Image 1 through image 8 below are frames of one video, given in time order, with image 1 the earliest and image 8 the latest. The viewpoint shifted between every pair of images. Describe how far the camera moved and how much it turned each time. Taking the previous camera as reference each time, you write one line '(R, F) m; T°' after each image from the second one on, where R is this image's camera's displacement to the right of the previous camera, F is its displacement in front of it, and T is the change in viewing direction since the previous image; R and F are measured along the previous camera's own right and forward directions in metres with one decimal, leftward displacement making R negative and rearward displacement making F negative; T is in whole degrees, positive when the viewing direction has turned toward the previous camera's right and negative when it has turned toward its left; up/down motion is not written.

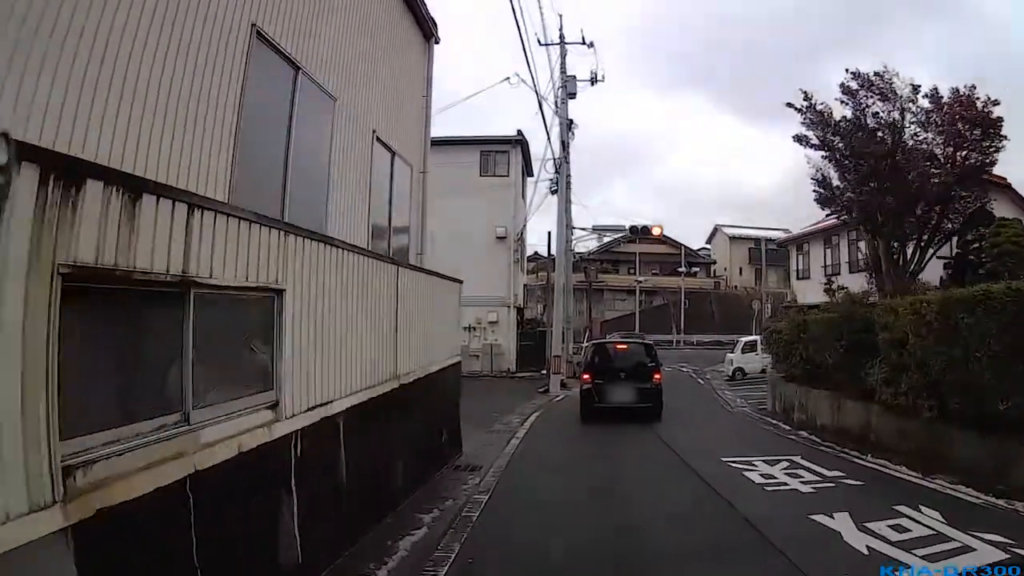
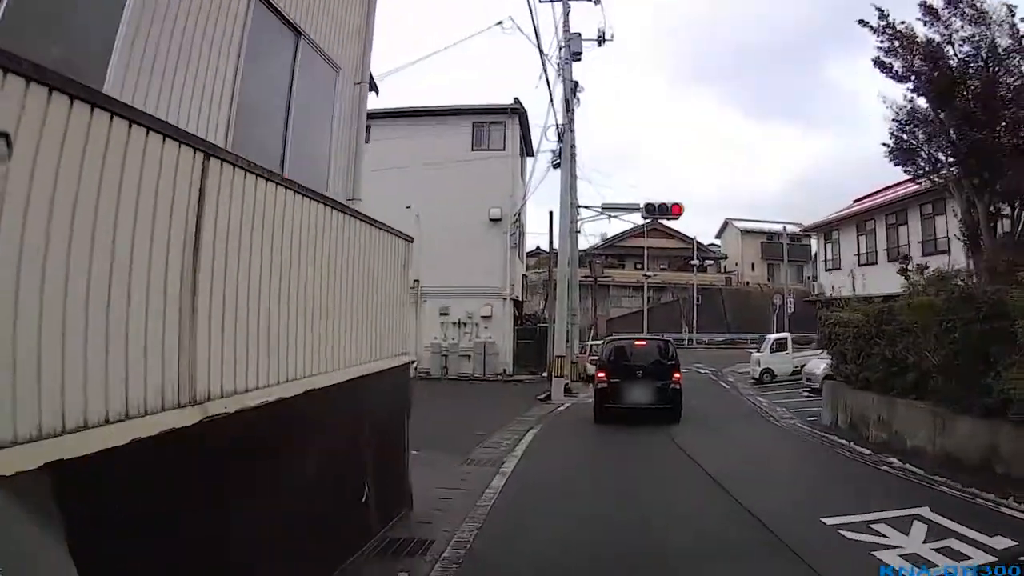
(+0.3, +3.7) m; 0°
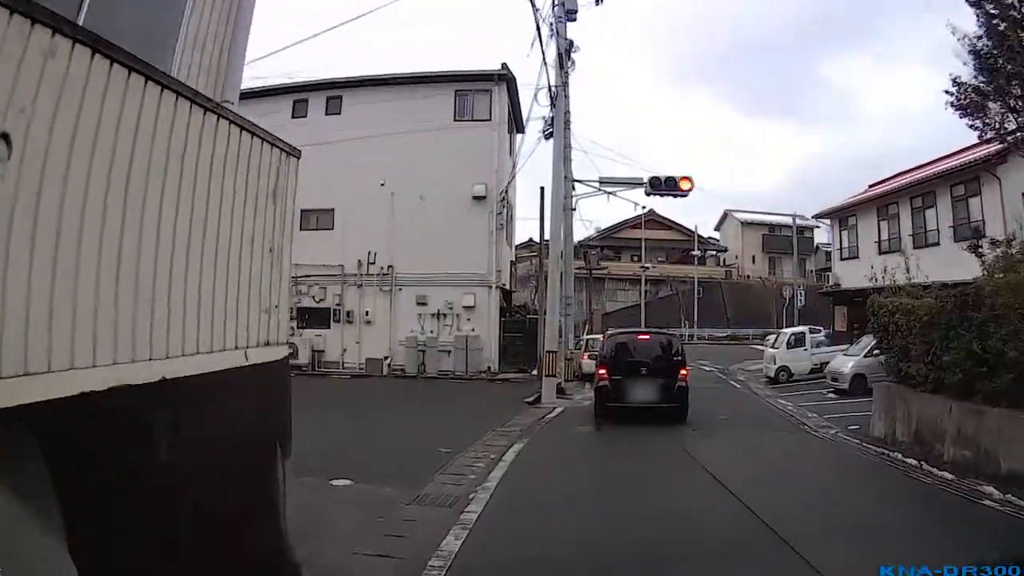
(+0.2, +2.6) m; 0°
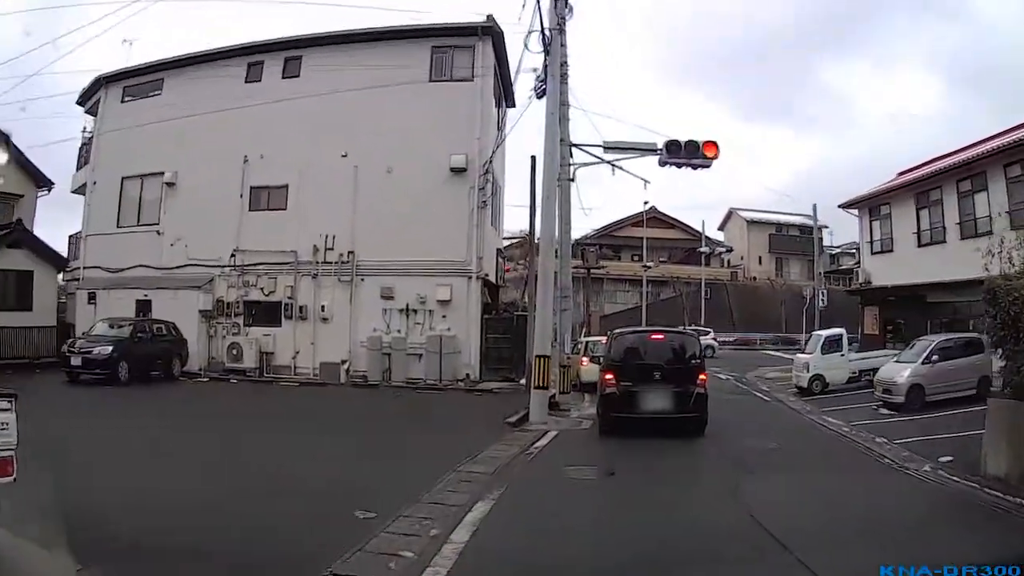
(+0.3, +3.3) m; 0°
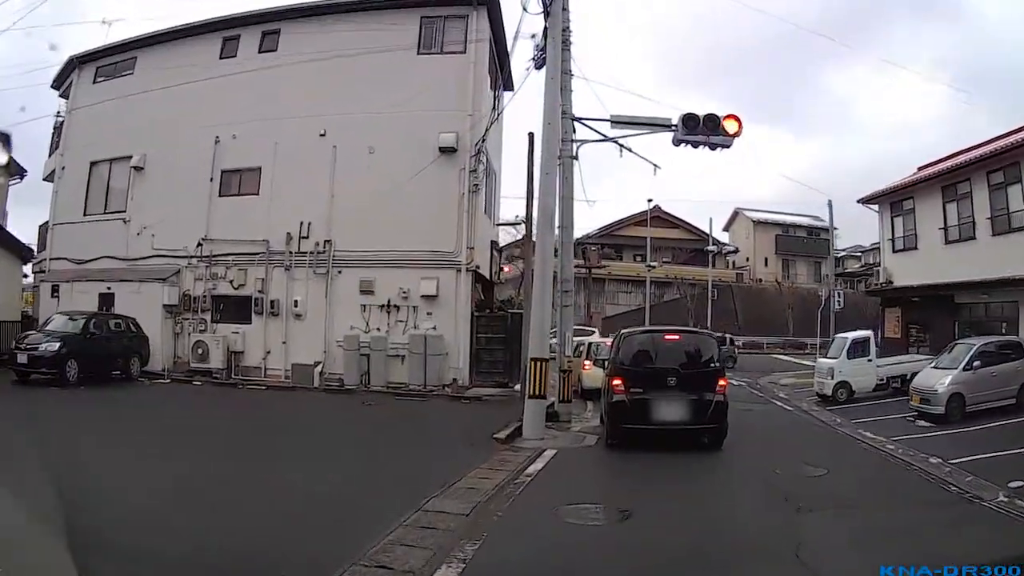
(+0.1, +1.7) m; 0°
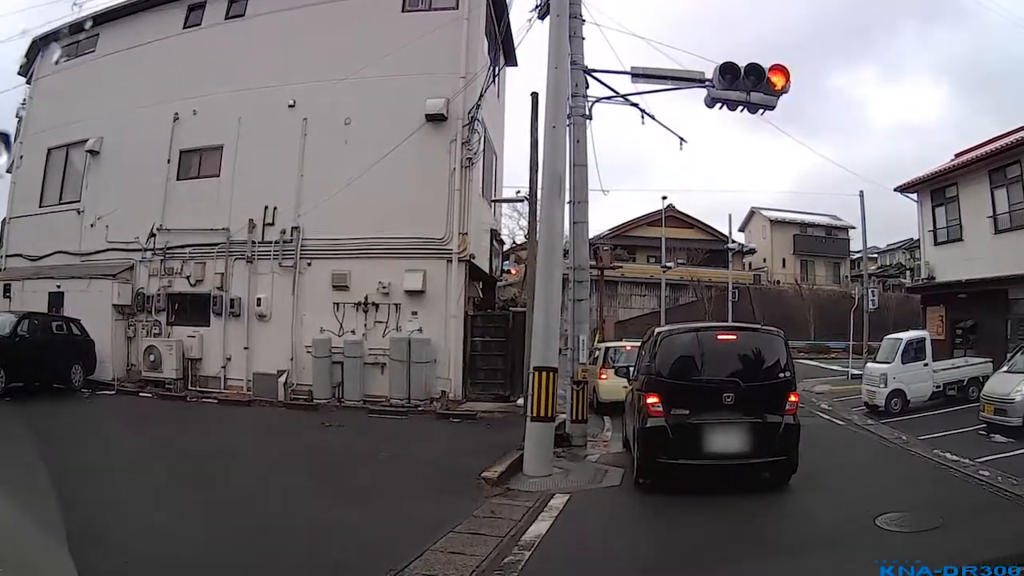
(+0.1, +2.2) m; 0°
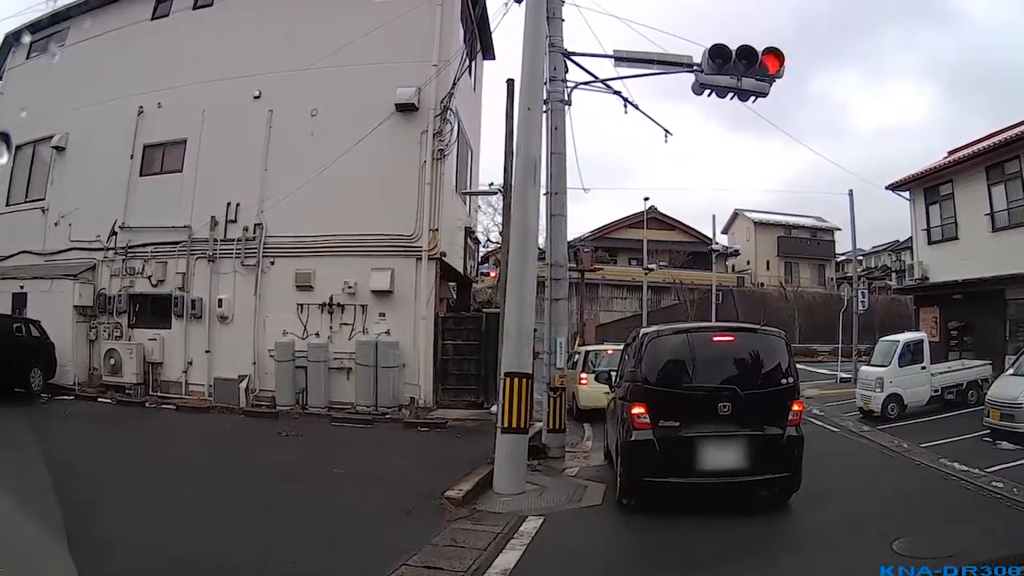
(+0.2, +0.7) m; +1°
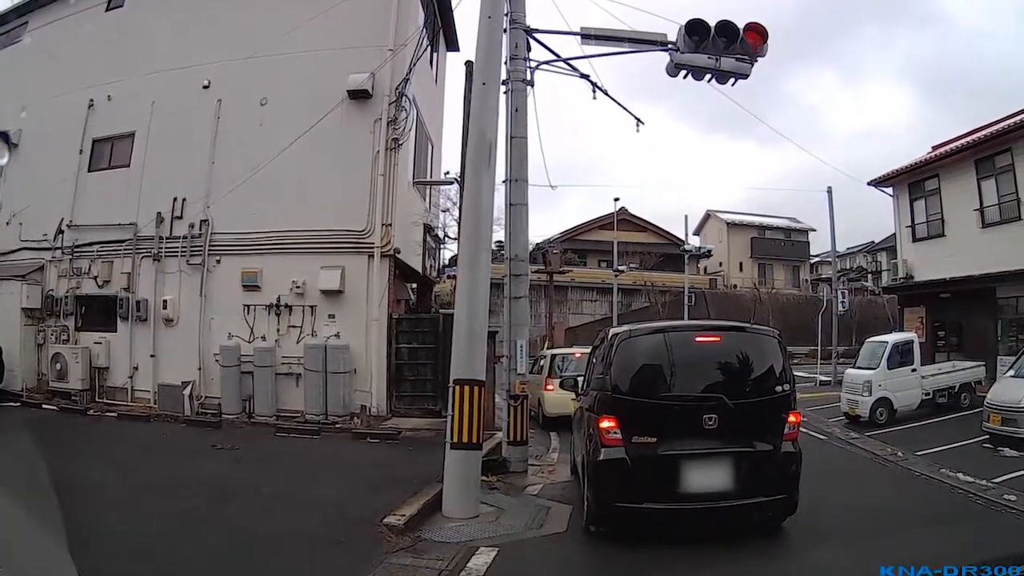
(+0.3, +0.7) m; +1°
